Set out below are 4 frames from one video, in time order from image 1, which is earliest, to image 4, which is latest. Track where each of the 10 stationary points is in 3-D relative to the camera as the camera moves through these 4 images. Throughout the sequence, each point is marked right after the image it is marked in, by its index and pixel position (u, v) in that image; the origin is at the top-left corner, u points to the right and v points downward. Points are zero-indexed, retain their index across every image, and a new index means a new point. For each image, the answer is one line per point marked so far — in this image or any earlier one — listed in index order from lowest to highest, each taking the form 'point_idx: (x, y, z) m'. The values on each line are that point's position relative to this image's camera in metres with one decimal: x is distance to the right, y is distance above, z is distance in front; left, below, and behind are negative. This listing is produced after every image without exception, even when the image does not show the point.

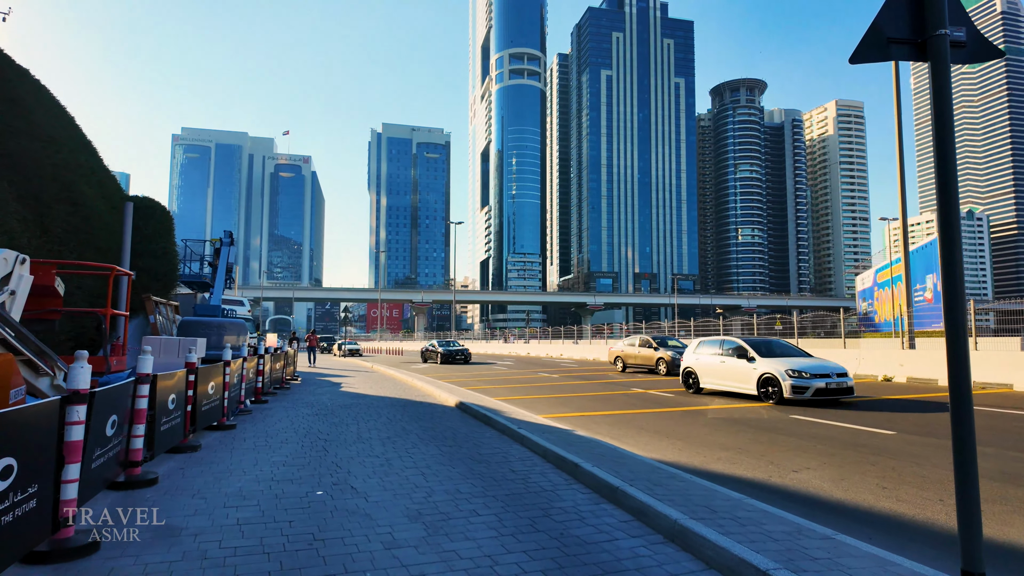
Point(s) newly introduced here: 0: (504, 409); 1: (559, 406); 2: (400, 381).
0: (-0.2, -2.3, +11.2) m
1: (+1.0, -2.6, +12.9) m
2: (-3.4, -2.9, +18.0) m
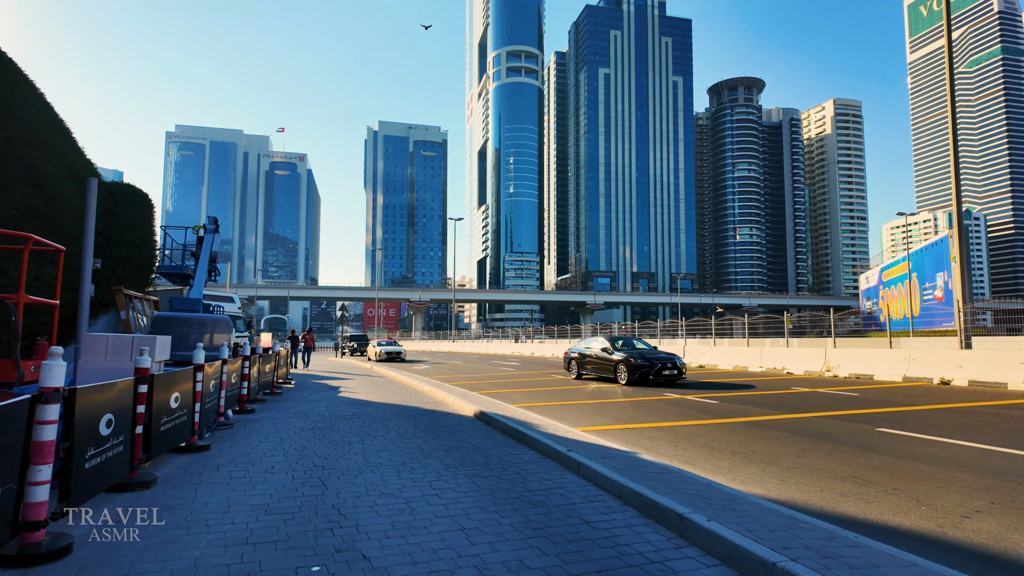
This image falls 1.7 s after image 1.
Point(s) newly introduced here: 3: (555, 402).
0: (+0.3, -2.1, +9.4) m
1: (+1.5, -2.4, +11.1) m
2: (-2.9, -2.7, +16.1) m
3: (+1.0, -2.6, +13.3) m
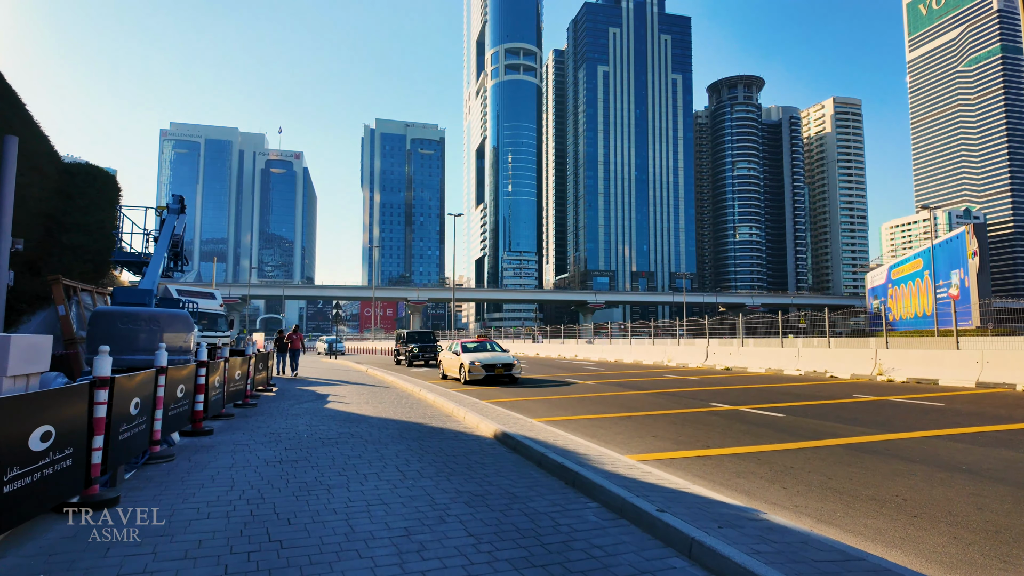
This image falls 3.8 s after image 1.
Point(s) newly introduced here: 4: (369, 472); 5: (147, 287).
0: (+0.8, -1.9, +7.2) m
1: (+2.0, -2.2, +8.8) m
2: (-2.5, -2.5, +13.8) m
3: (+1.4, -2.4, +11.0) m
4: (-1.5, -1.9, +6.0) m
5: (-7.8, 0.0, +12.8) m
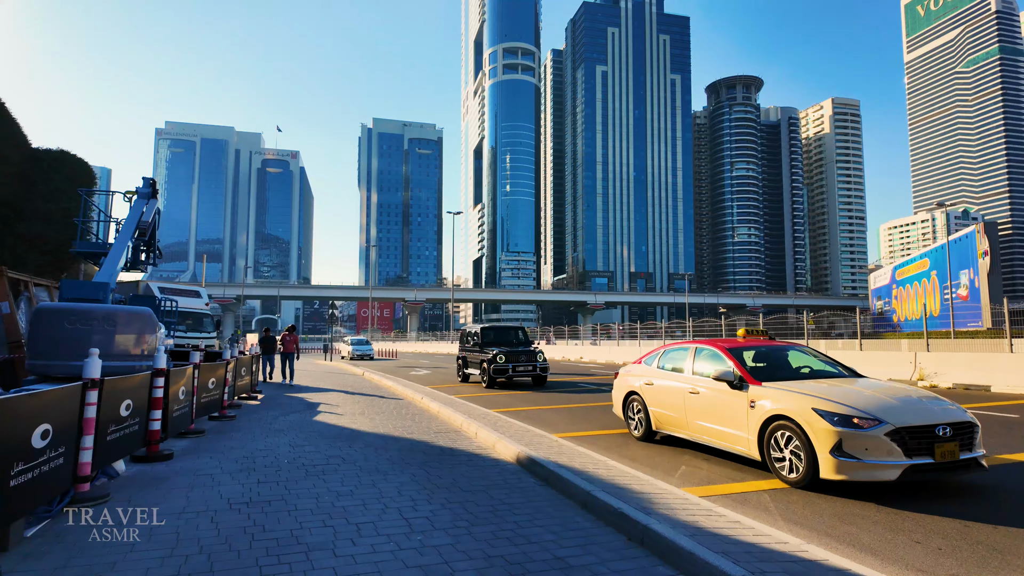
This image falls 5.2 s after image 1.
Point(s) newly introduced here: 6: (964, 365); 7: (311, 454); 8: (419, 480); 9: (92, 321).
0: (+1.1, -1.8, +5.7) m
1: (+2.3, -2.1, +7.3) m
2: (-2.2, -2.4, +12.3) m
3: (+1.7, -2.3, +9.5) m
4: (-1.2, -1.8, +4.5) m
5: (-7.5, +0.1, +11.3) m
6: (+12.1, -2.1, +15.9) m
7: (-2.5, -2.0, +7.2) m
8: (-1.0, -1.9, +5.9) m
9: (-5.9, -0.5, +8.3) m
